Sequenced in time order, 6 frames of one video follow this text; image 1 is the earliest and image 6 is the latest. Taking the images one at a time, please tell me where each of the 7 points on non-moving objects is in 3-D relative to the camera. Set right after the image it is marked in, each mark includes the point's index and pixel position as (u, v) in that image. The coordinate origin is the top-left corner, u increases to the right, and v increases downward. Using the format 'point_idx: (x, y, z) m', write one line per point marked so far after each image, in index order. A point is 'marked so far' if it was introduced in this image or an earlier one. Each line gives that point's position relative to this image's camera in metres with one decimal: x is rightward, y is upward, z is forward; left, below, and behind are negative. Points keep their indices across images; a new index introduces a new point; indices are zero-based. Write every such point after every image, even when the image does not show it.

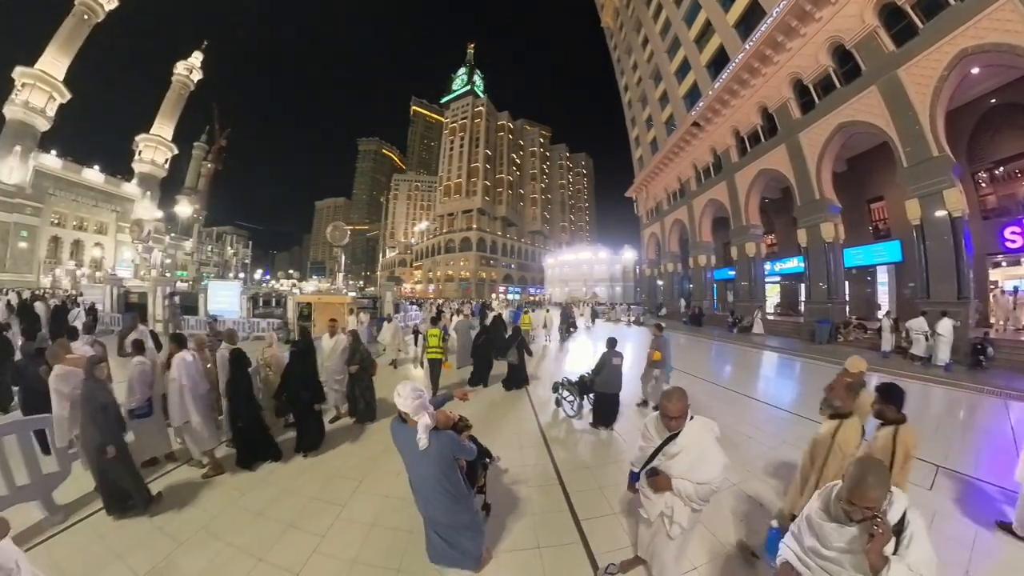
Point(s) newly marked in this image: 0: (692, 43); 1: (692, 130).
0: (+9.9, +13.5, +19.5) m
1: (+9.8, +8.6, +19.1) m
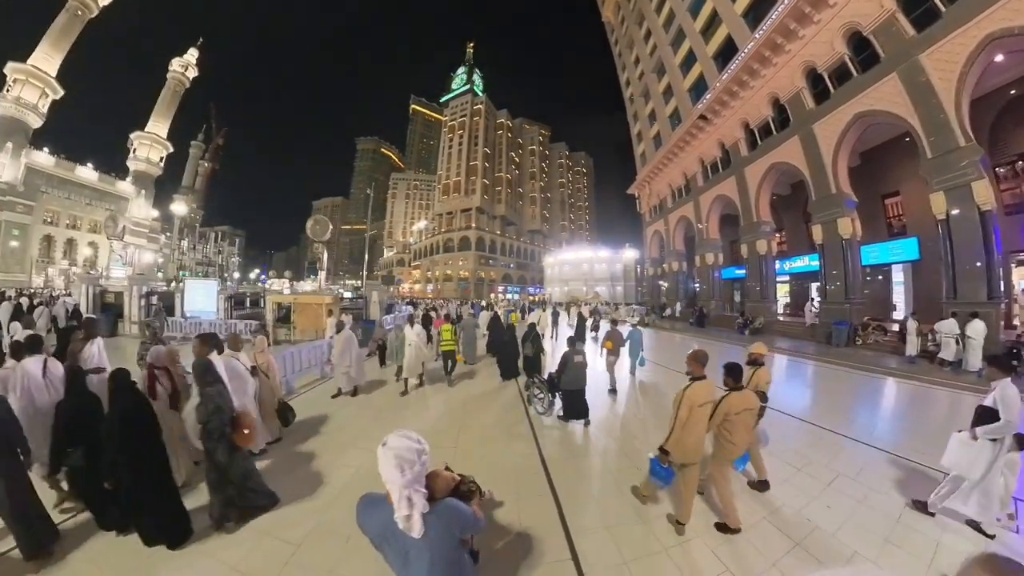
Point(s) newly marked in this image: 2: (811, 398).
0: (+9.9, +13.5, +18.9) m
1: (+9.7, +8.6, +18.5) m
2: (+6.7, -2.4, +8.0) m
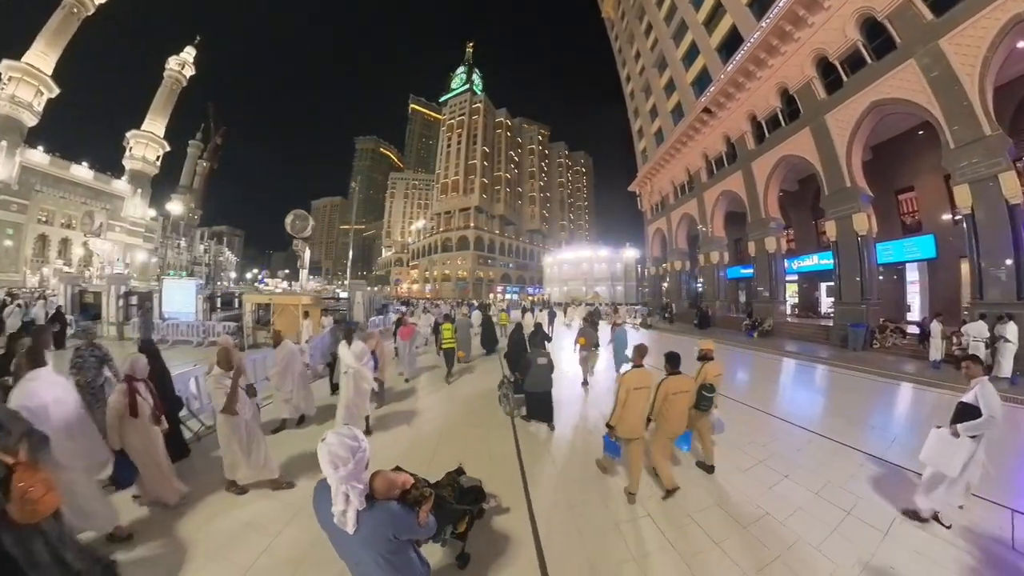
0: (+9.7, +13.5, +18.3) m
1: (+9.5, +8.6, +17.9) m
2: (+6.5, -2.4, +7.4) m
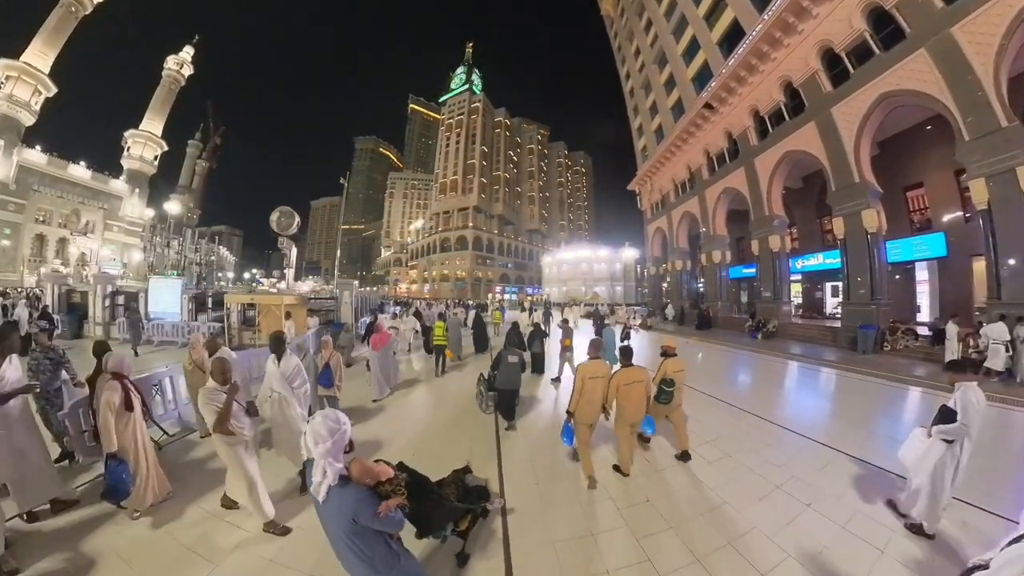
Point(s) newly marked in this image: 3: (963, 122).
0: (+9.6, +13.5, +17.9) m
1: (+9.4, +8.6, +17.5) m
2: (+6.3, -2.4, +7.0) m
3: (+10.9, +4.0, +8.6) m
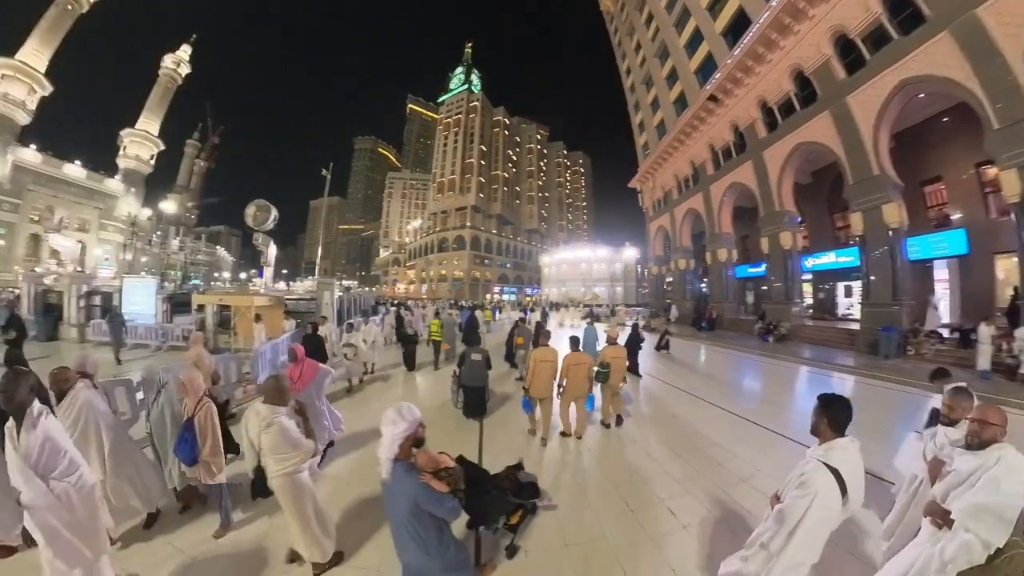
0: (+9.4, +13.5, +17.3) m
1: (+9.2, +8.6, +16.9) m
2: (+6.2, -2.4, +6.4) m
3: (+10.8, +4.0, +8.0) m
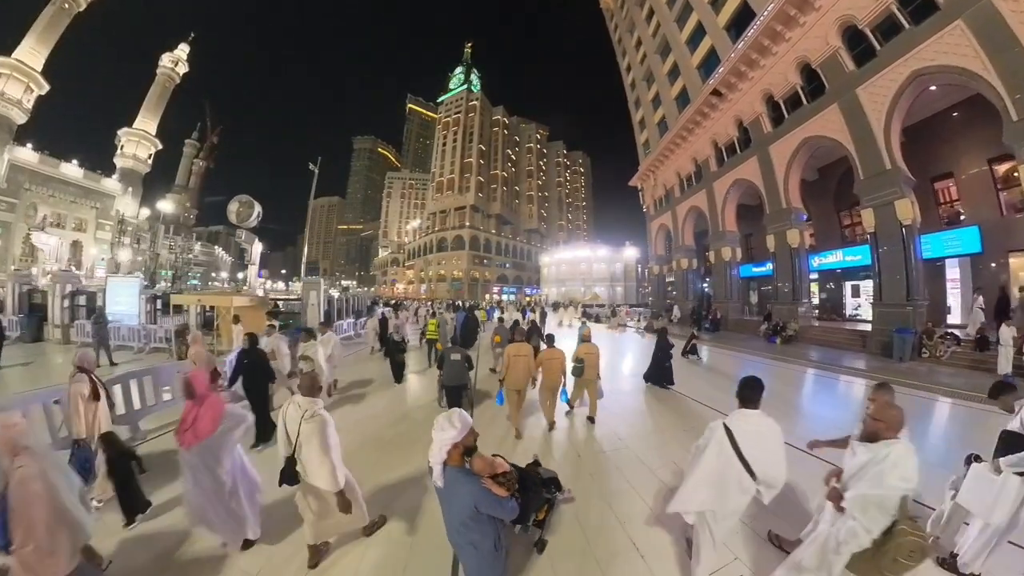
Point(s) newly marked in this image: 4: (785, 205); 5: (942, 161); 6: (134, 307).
0: (+9.3, +13.5, +17.0) m
1: (+9.2, +8.6, +16.5) m
2: (+6.1, -2.4, +6.0) m
3: (+10.7, +4.0, +7.6) m
4: (+9.9, +3.0, +13.2) m
5: (+13.6, +4.0, +11.3) m
6: (-11.4, -0.6, +10.8) m
